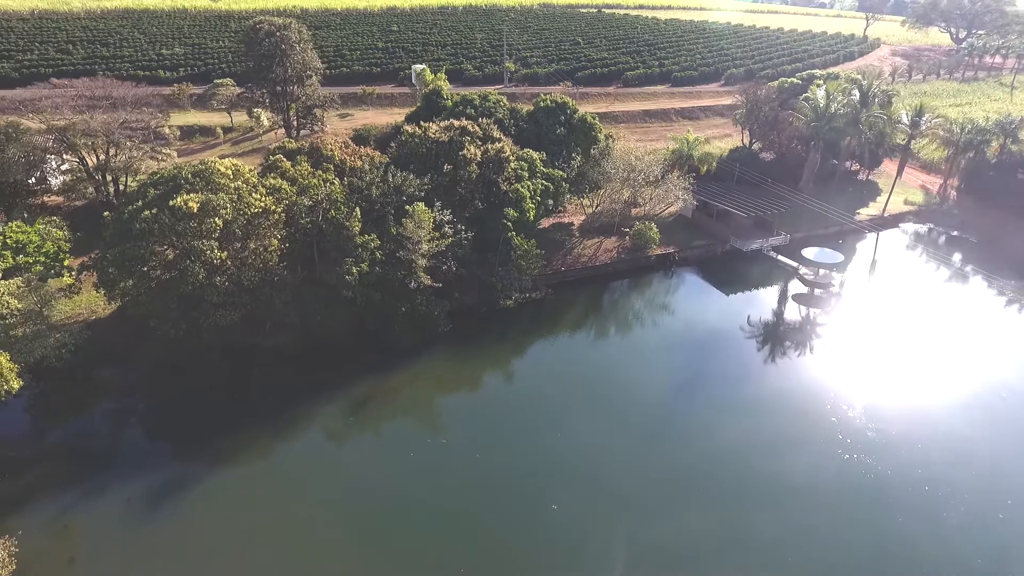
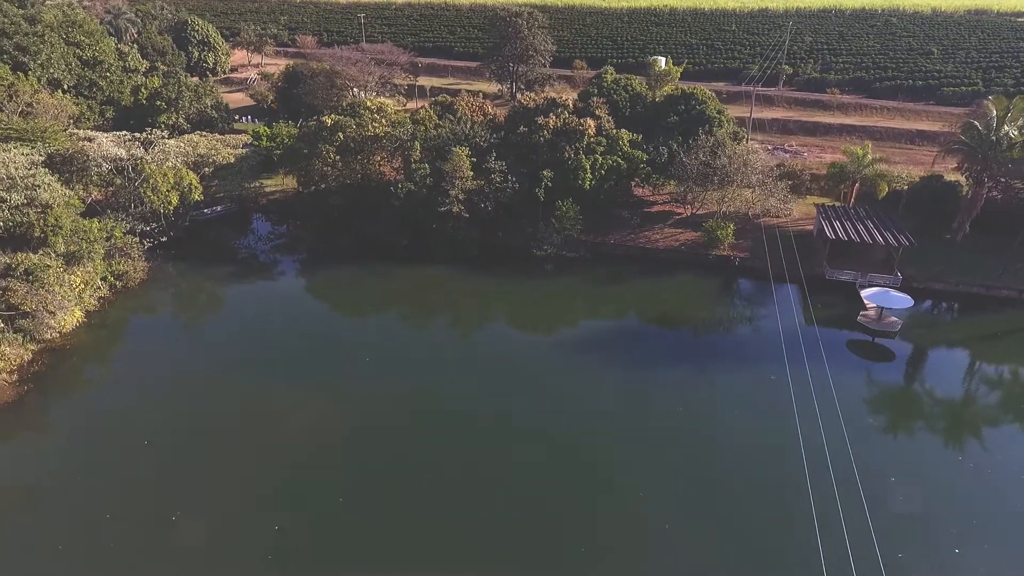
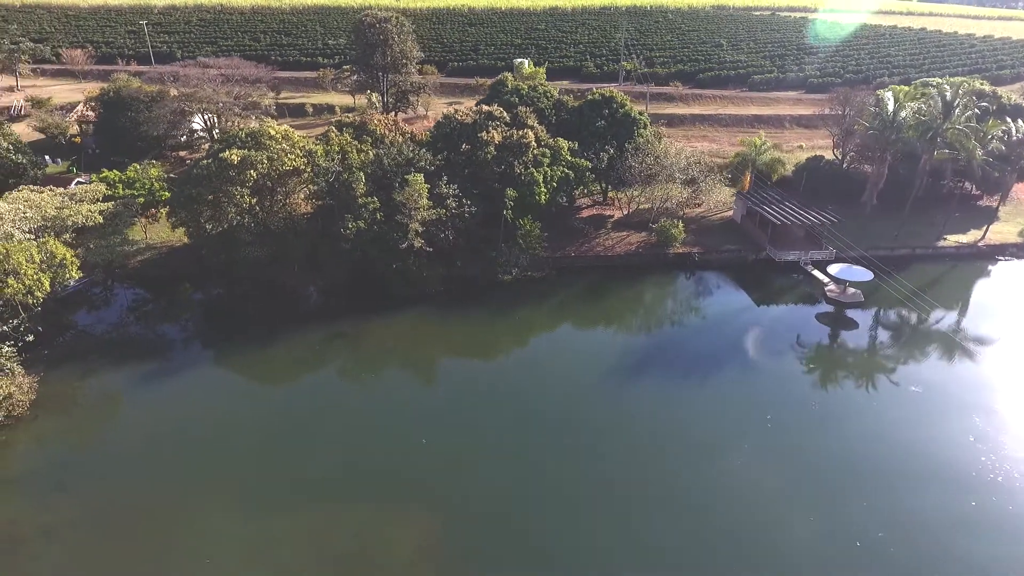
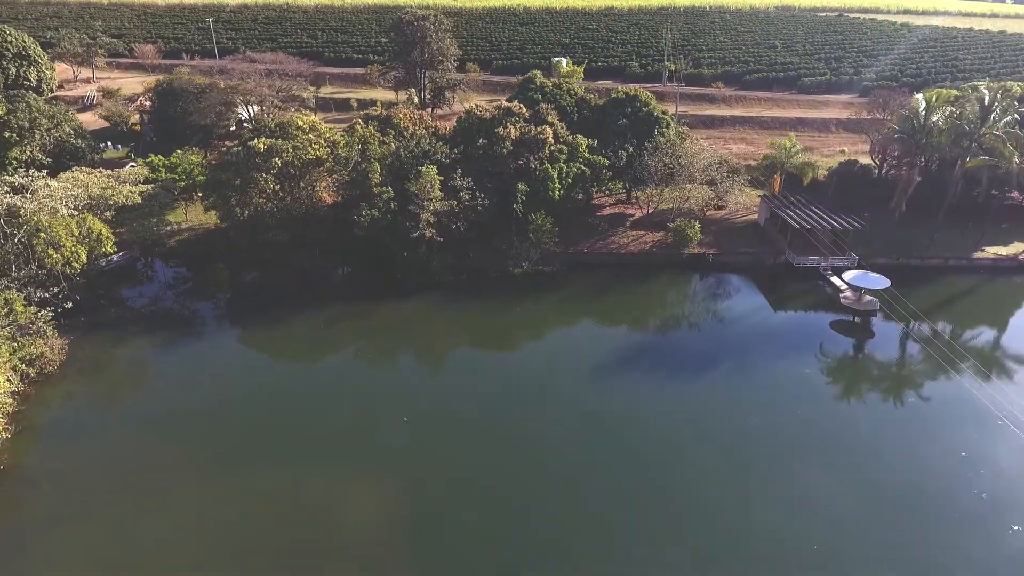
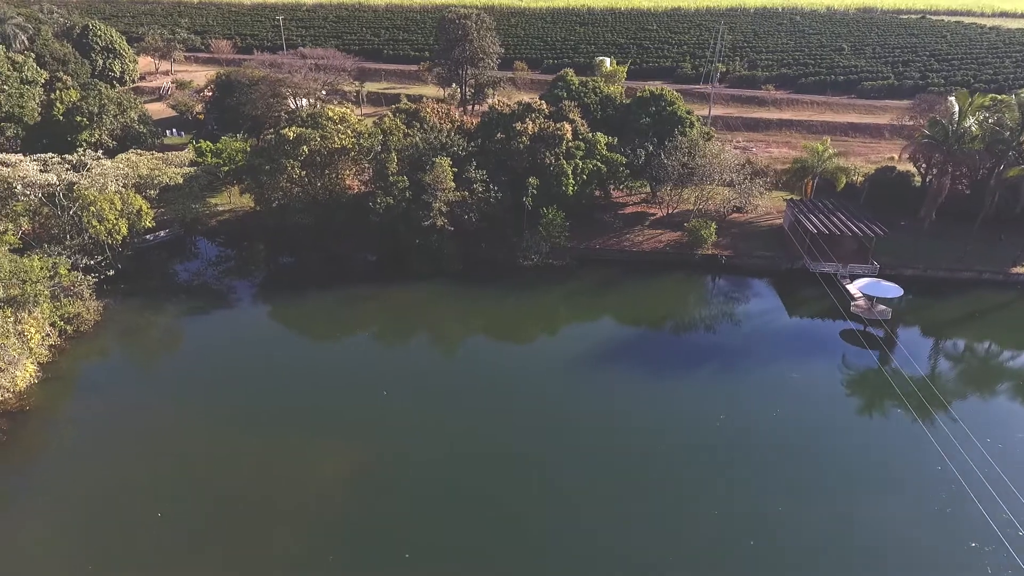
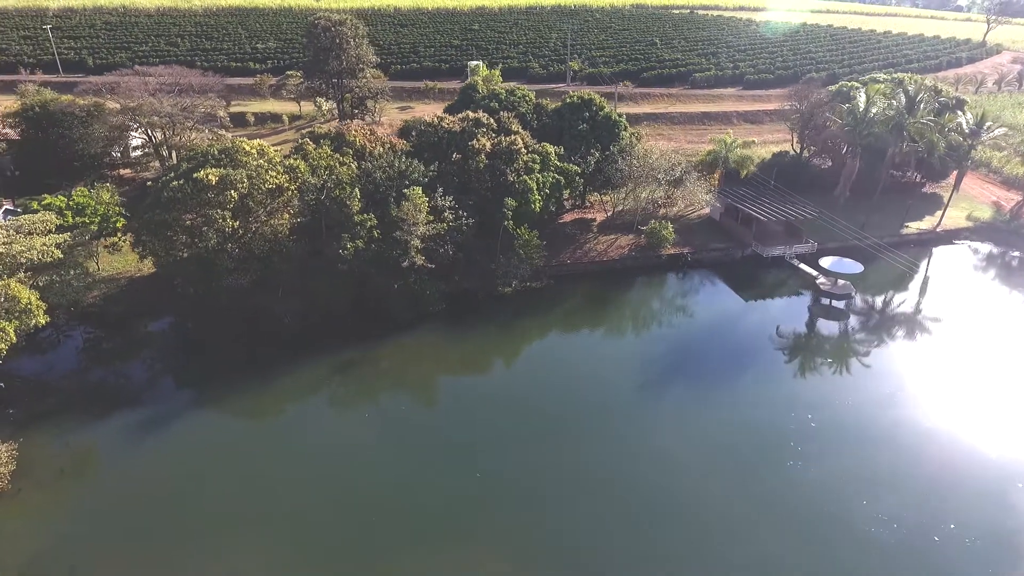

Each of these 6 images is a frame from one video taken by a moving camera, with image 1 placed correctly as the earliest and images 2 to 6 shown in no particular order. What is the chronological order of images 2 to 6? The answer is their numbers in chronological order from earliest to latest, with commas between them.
6, 3, 4, 5, 2
